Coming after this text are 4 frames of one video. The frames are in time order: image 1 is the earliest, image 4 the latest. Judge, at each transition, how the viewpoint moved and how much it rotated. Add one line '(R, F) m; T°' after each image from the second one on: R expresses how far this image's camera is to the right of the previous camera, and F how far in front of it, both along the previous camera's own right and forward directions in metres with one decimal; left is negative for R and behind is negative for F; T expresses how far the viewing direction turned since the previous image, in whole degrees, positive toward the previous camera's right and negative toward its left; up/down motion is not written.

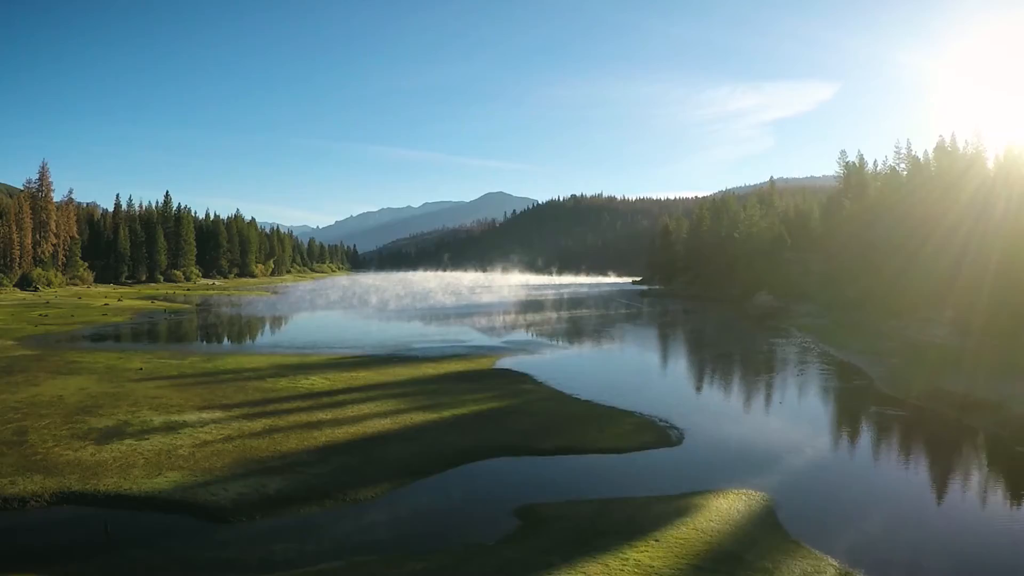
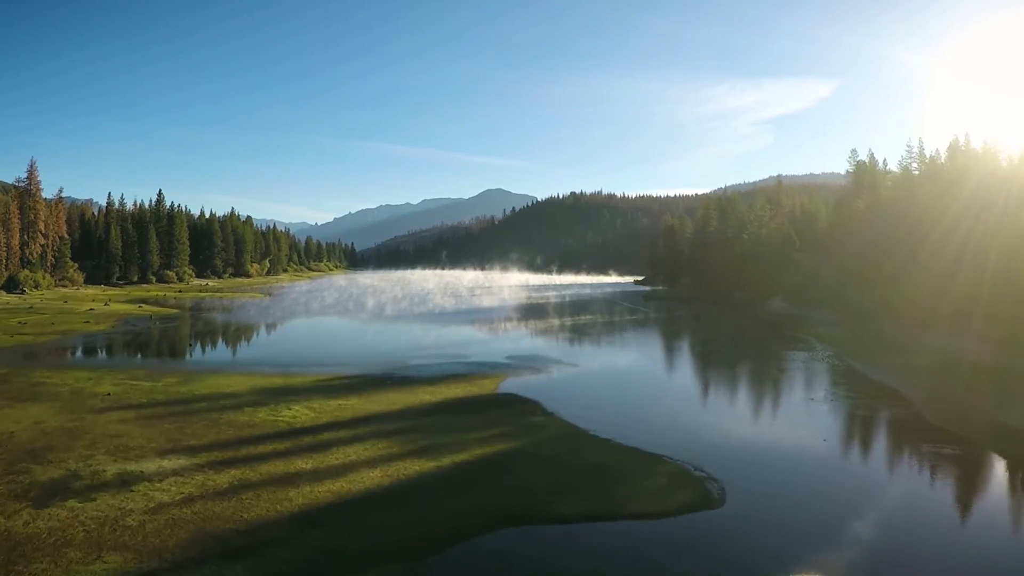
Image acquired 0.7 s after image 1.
(-0.3, +2.4) m; 0°
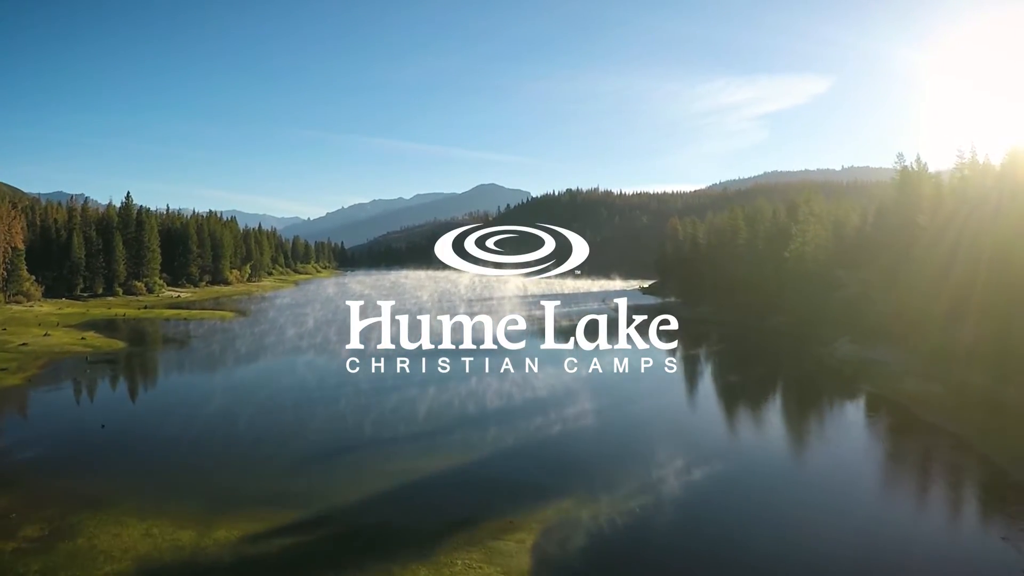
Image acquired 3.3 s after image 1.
(-1.3, +8.9) m; +1°
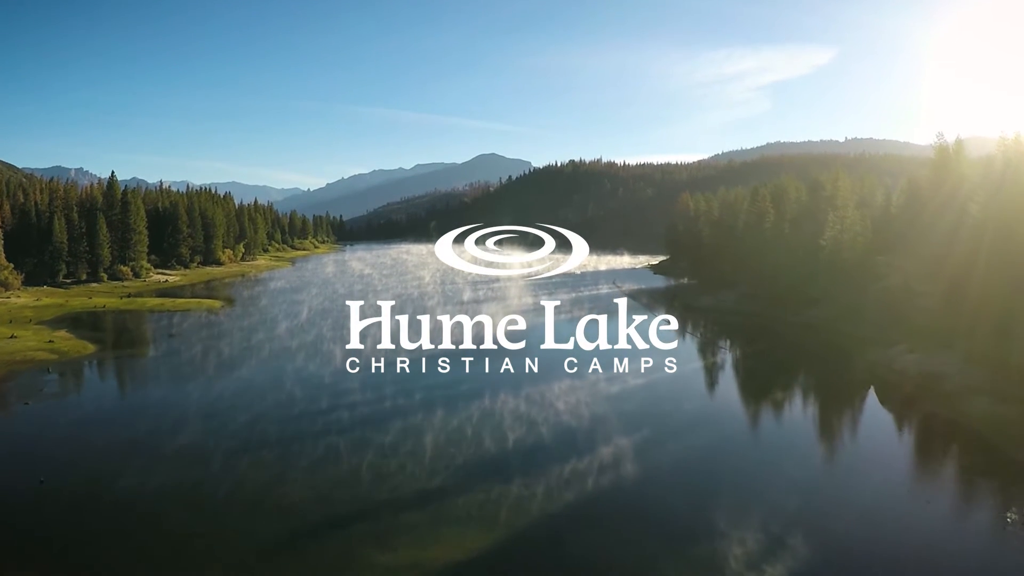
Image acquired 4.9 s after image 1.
(-0.8, +5.1) m; 0°
